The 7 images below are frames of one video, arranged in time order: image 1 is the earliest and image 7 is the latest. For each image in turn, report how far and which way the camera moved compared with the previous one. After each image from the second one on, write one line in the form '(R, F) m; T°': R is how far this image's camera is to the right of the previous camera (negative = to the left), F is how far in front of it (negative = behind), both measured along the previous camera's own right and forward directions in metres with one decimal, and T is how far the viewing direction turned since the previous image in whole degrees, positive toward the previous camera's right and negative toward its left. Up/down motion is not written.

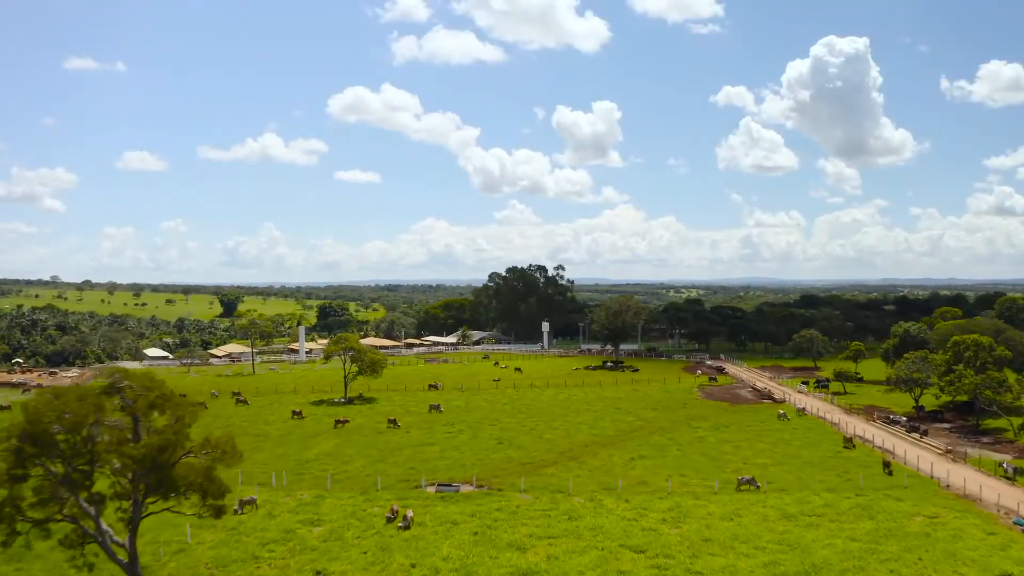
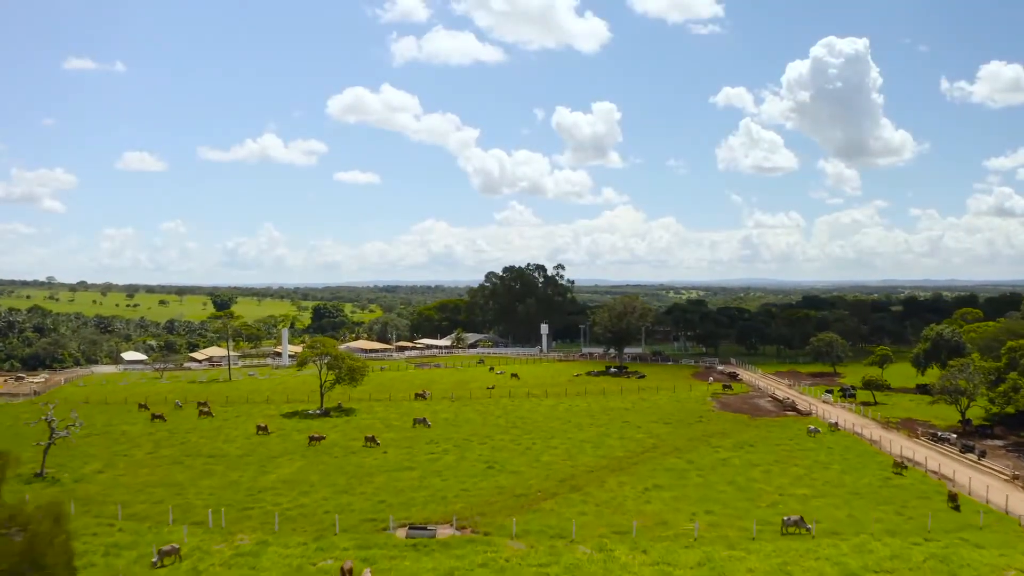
(+0.5, +7.1) m; 0°
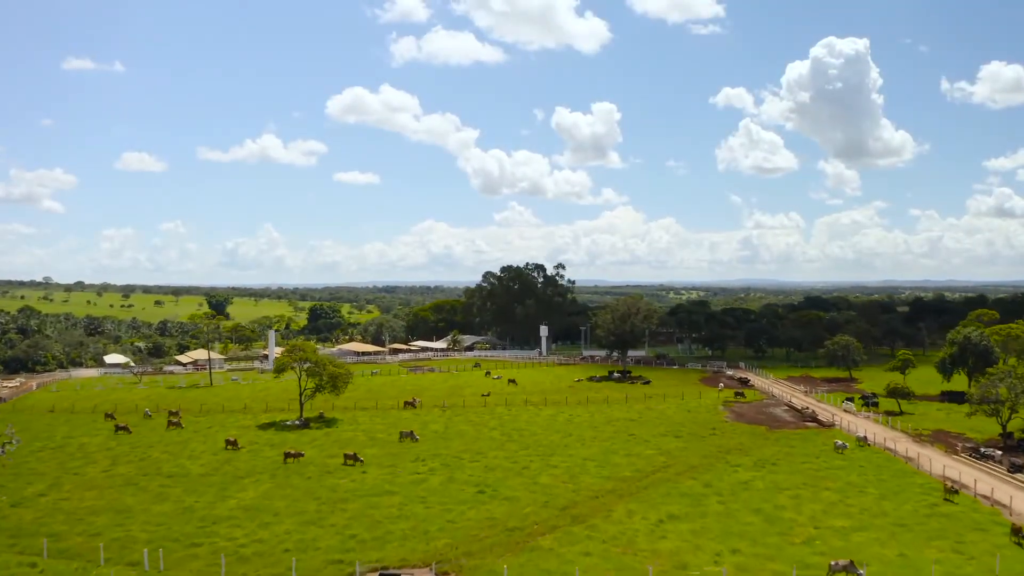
(+0.4, +5.0) m; 0°
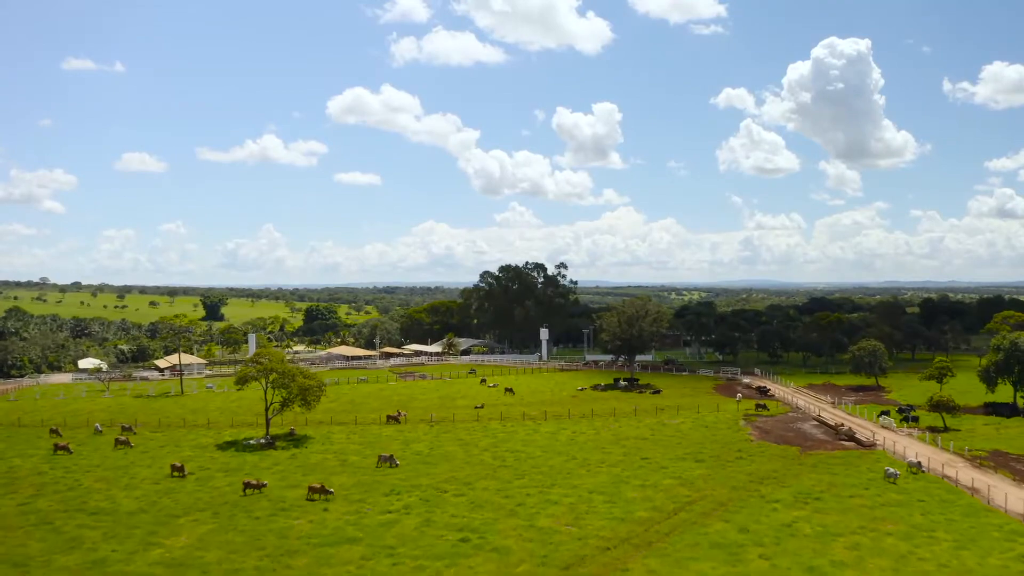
(+0.5, +7.0) m; 0°
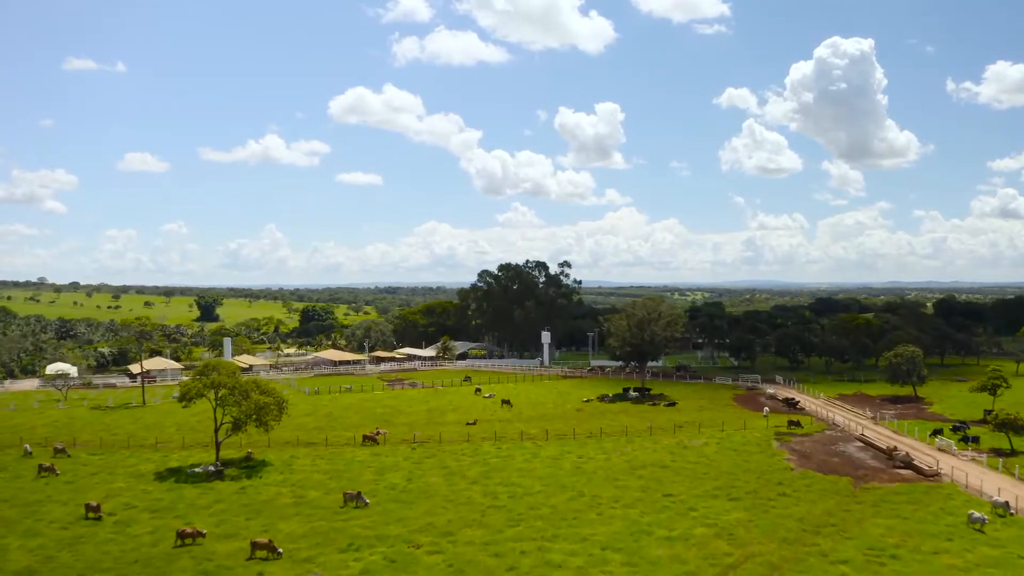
(+0.5, +8.0) m; 0°
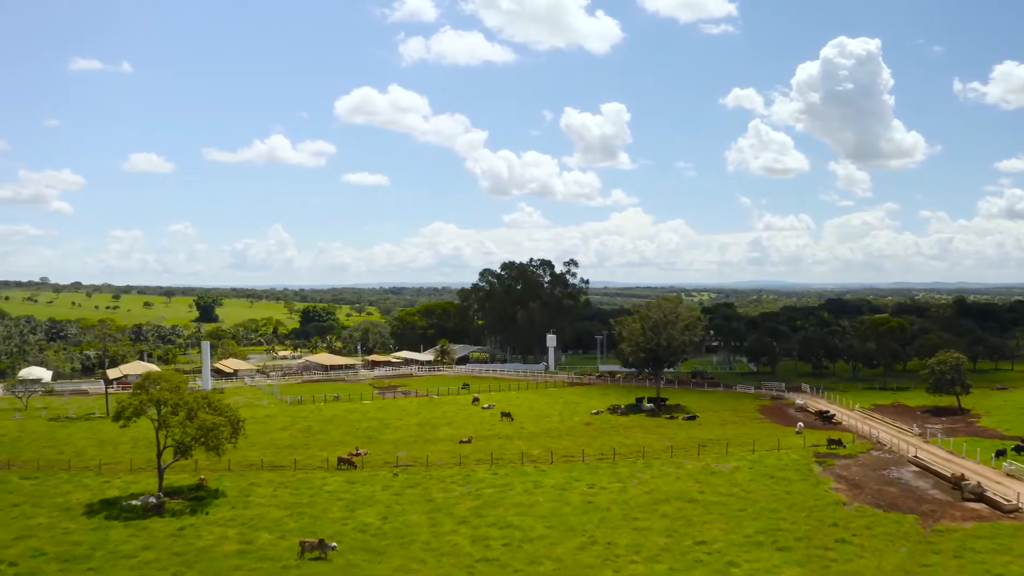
(+0.5, +6.9) m; -1°
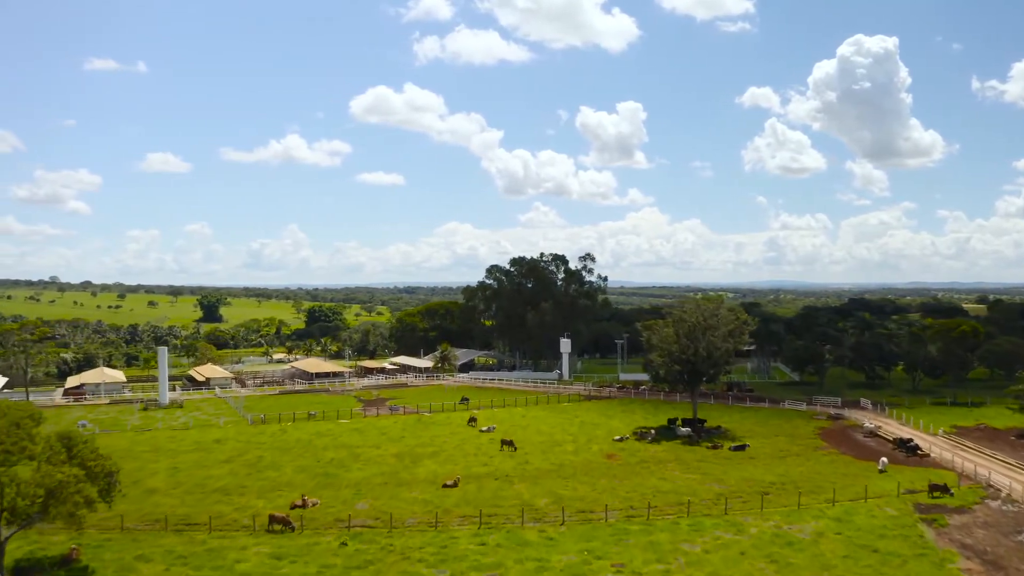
(+1.0, +11.7) m; -1°
